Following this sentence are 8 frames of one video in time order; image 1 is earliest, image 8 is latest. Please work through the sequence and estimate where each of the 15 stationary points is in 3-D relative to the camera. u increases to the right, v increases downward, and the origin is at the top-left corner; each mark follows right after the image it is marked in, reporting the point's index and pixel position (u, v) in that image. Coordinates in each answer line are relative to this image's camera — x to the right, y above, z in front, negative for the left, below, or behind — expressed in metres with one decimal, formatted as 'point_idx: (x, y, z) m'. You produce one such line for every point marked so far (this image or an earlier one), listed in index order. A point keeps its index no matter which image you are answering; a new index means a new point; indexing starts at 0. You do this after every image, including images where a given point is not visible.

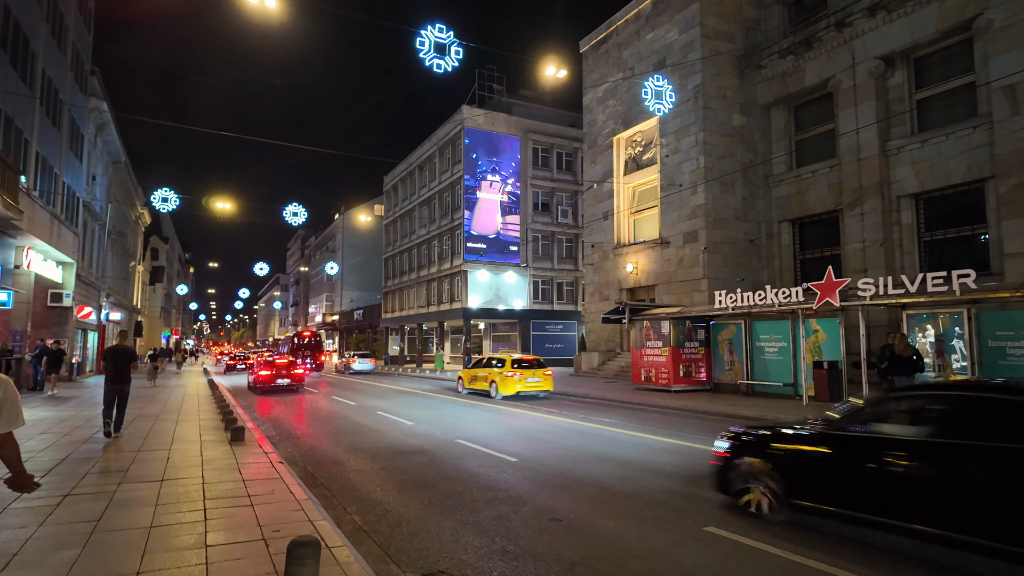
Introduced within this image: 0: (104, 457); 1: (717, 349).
0: (-6.5, -2.7, +9.2) m
1: (+6.9, -2.1, +19.3) m
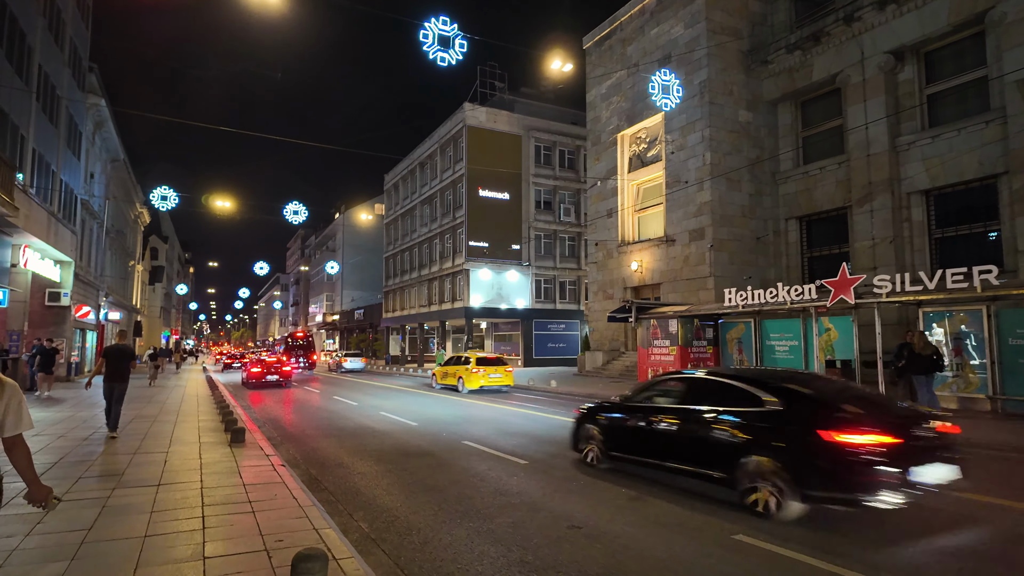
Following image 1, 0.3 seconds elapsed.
0: (-6.4, -2.7, +8.8) m
1: (+7.1, -2.0, +18.9) m
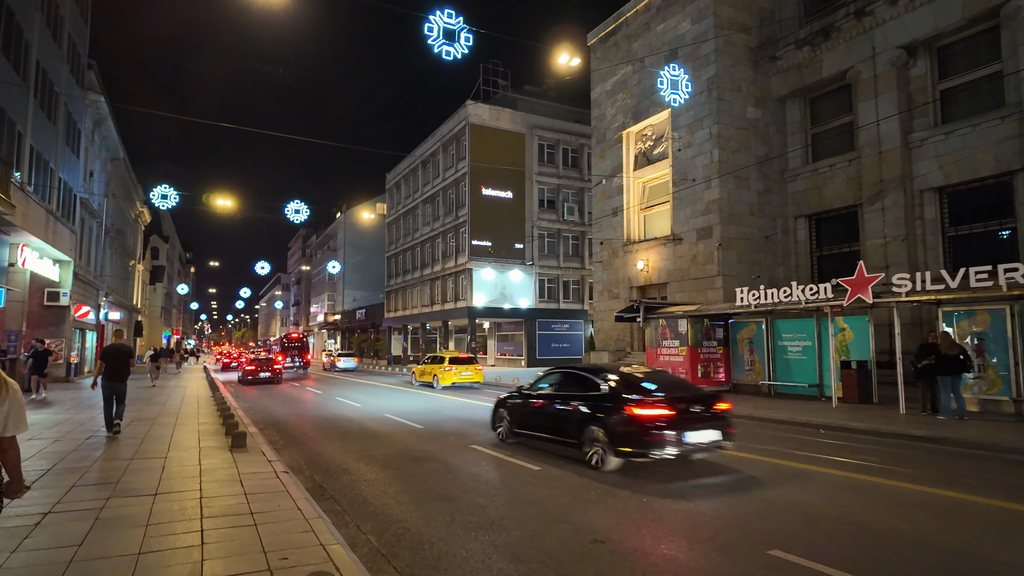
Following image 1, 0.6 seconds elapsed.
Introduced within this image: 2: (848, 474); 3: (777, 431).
0: (-6.2, -2.6, +8.5) m
1: (+7.3, -2.0, +18.5) m
2: (+5.2, -2.9, +8.8) m
3: (+6.0, -3.3, +12.9) m
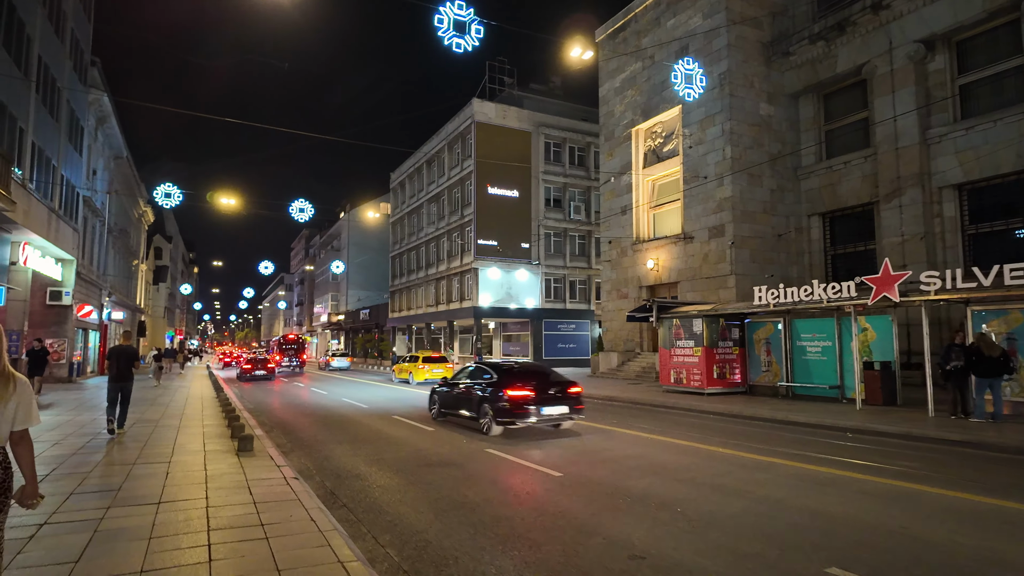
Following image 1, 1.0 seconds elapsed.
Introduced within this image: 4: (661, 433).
0: (-5.9, -2.6, +8.1) m
1: (+7.6, -1.9, +18.1) m
2: (+5.5, -2.8, +8.4) m
3: (+6.3, -3.2, +12.5) m
4: (+3.3, -3.3, +13.1) m
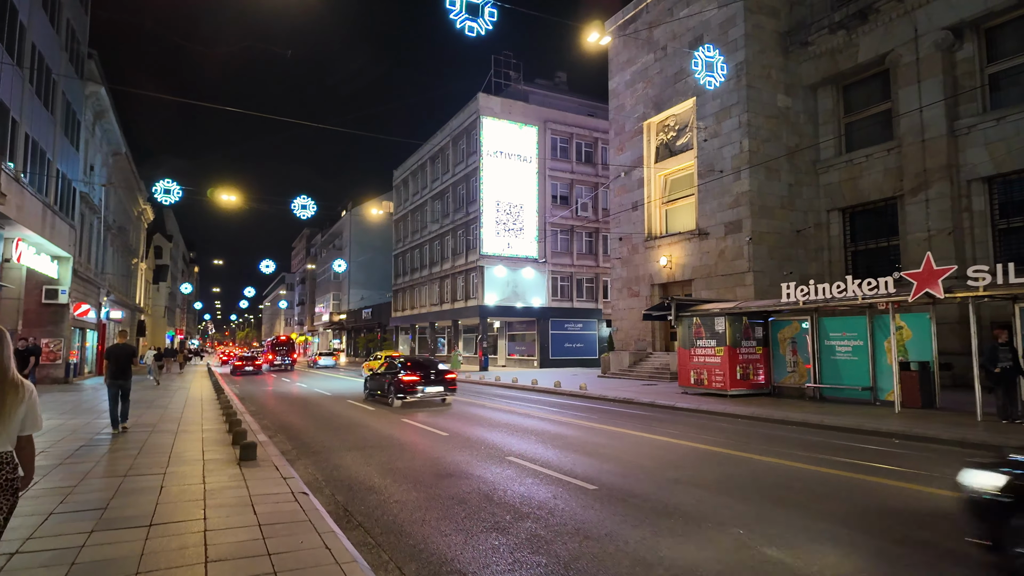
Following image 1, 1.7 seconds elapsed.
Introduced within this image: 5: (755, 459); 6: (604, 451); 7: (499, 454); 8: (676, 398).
0: (-5.5, -2.5, +7.3) m
1: (+8.0, -1.8, +17.3) m
2: (+5.9, -2.7, +7.6) m
3: (+6.7, -3.1, +11.7) m
4: (+3.7, -3.2, +12.4) m
5: (+4.2, -2.9, +9.7) m
6: (+1.7, -3.0, +10.7) m
7: (-0.2, -3.0, +10.2) m
8: (+5.1, -3.4, +17.7) m
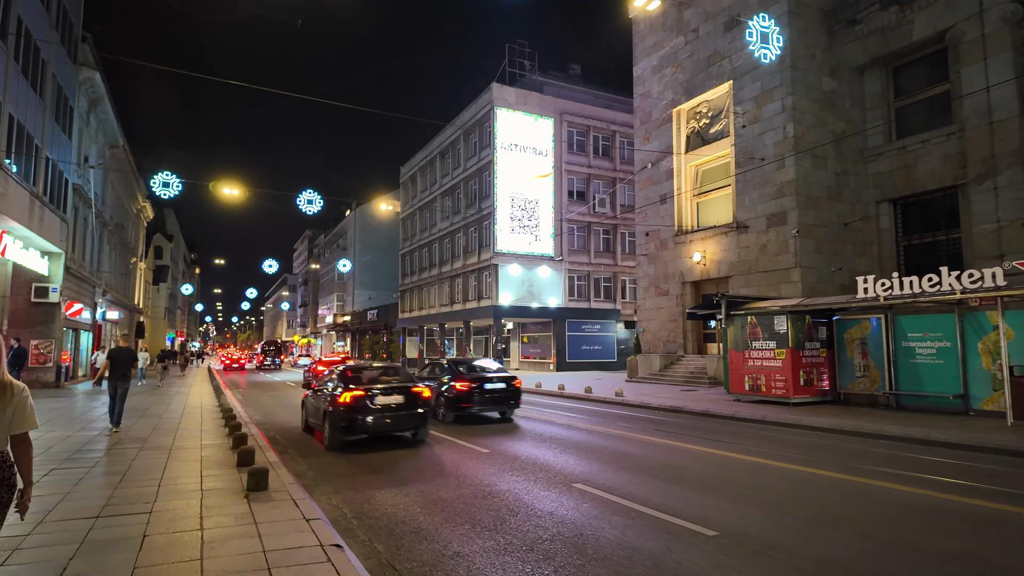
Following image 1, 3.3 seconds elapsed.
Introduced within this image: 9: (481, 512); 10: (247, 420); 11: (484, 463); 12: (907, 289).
0: (-4.5, -2.3, +5.5) m
1: (+9.0, -1.7, +15.5) m
2: (+6.8, -2.6, +5.8) m
3: (+7.6, -3.0, +9.9) m
4: (+4.7, -3.1, +10.6) m
5: (+5.1, -2.8, +7.9) m
6: (+2.7, -2.8, +8.9) m
7: (+0.7, -2.8, +8.4) m
8: (+6.0, -3.3, +15.9) m
9: (-0.4, -2.6, +6.6) m
10: (-7.2, -3.5, +15.4) m
11: (-0.4, -2.9, +9.5) m
12: (+9.4, 0.0, +13.9) m
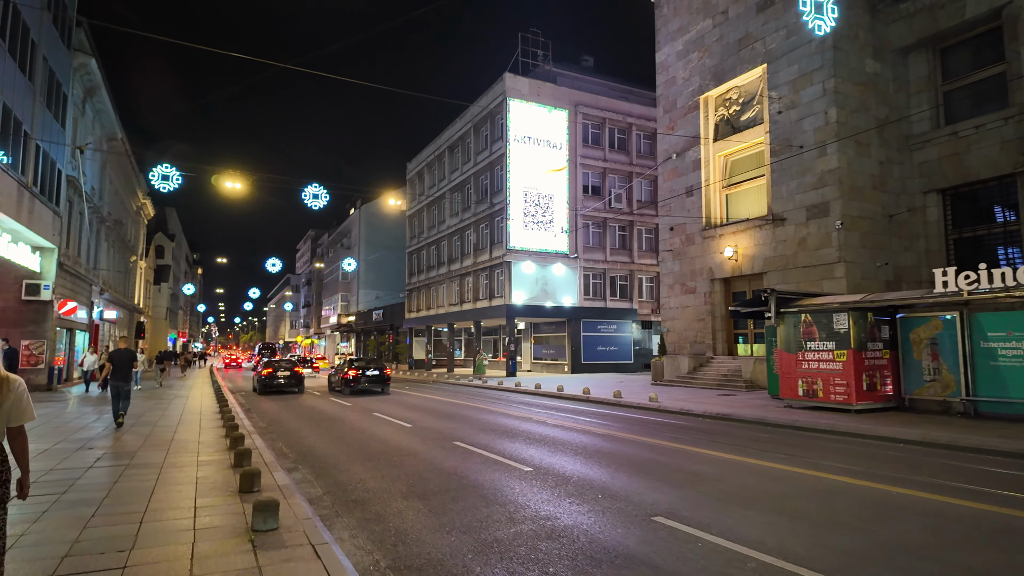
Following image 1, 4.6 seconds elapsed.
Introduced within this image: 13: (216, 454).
0: (-3.8, -2.2, +4.1) m
1: (+9.7, -1.6, +14.0) m
2: (+7.5, -2.4, +4.3) m
3: (+8.4, -2.8, +8.4) m
4: (+5.4, -2.9, +9.1) m
5: (+5.8, -2.6, +6.5) m
6: (+3.4, -2.7, +7.4) m
7: (+1.4, -2.7, +7.0) m
8: (+6.8, -3.1, +14.4) m
9: (+0.3, -2.4, +5.1) m
10: (-6.5, -3.4, +14.0) m
11: (+0.3, -2.8, +8.0) m
12: (+10.1, +0.1, +12.4) m
13: (-4.9, -2.8, +9.5) m
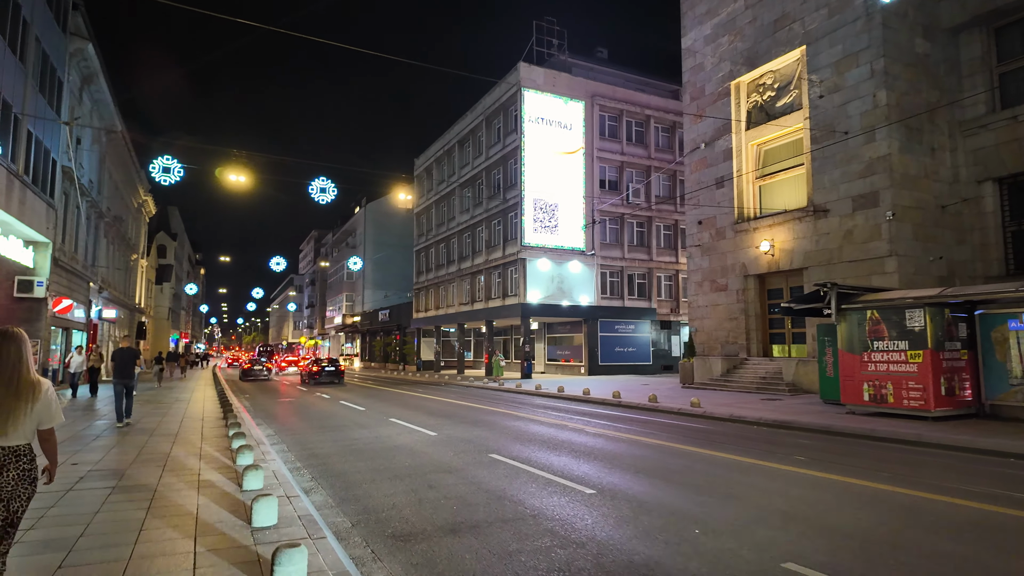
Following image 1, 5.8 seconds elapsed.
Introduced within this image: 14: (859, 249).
0: (-3.1, -2.0, +2.7) m
1: (+10.5, -1.4, +12.6) m
2: (+8.3, -2.3, +2.9) m
3: (+9.1, -2.7, +7.0) m
4: (+6.2, -2.8, +7.7) m
5: (+6.6, -2.5, +5.0) m
6: (+4.1, -2.5, +6.0) m
7: (+2.2, -2.5, +5.6) m
8: (+7.6, -3.0, +13.0) m
9: (+1.1, -2.3, +3.7) m
10: (-5.7, -3.2, +12.6) m
11: (+1.1, -2.6, +6.6) m
12: (+10.9, +0.3, +10.9) m
13: (-4.2, -2.6, +8.1) m
14: (+11.6, +1.3, +19.1) m
